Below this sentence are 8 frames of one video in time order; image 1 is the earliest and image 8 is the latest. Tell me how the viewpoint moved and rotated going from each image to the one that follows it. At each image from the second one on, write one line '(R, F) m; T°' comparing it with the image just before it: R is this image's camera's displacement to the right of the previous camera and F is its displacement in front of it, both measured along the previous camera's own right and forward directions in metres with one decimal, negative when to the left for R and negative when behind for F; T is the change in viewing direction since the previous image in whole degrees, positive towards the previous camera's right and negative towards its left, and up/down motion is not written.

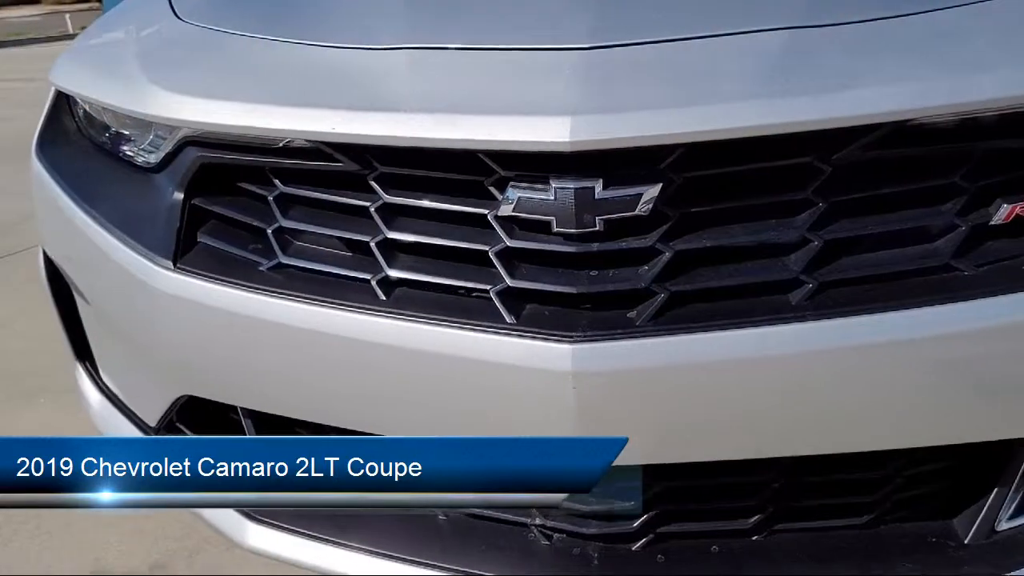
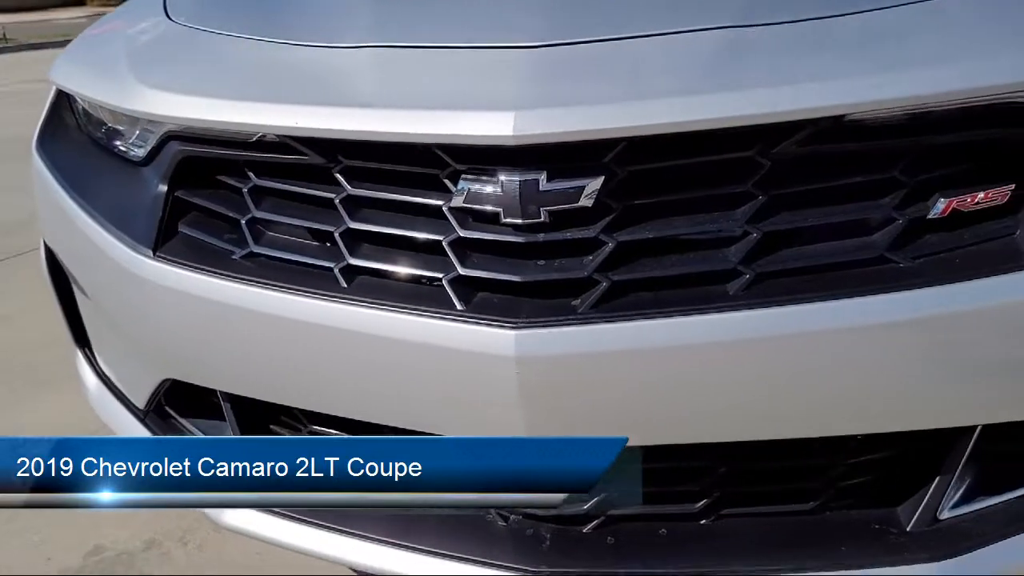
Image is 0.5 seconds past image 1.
(+0.1, 0.0) m; -2°
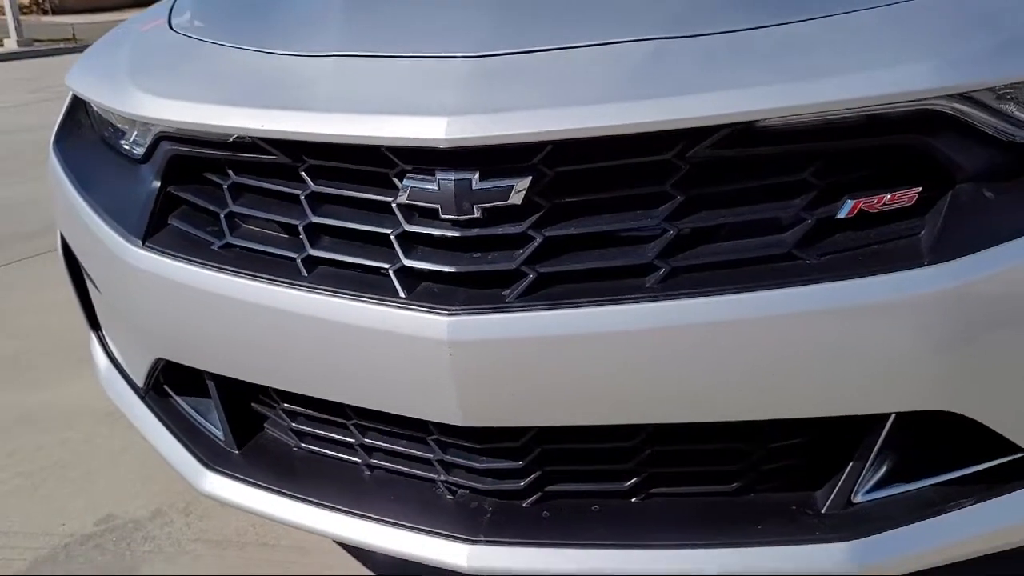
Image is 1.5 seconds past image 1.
(+0.2, -0.1) m; -4°
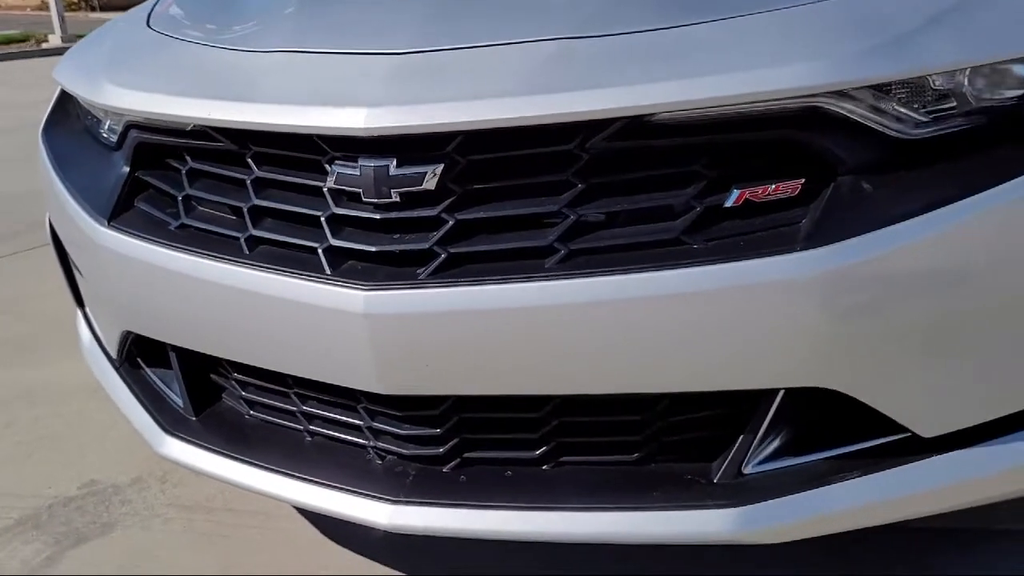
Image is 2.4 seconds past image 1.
(+0.2, -0.1) m; -2°
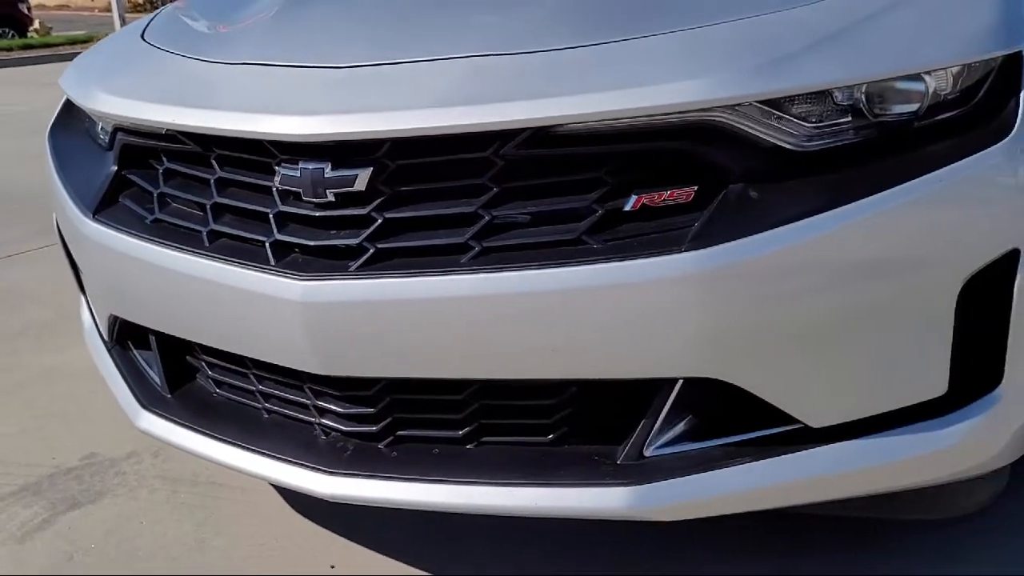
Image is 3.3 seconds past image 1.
(+0.2, -0.1) m; -3°
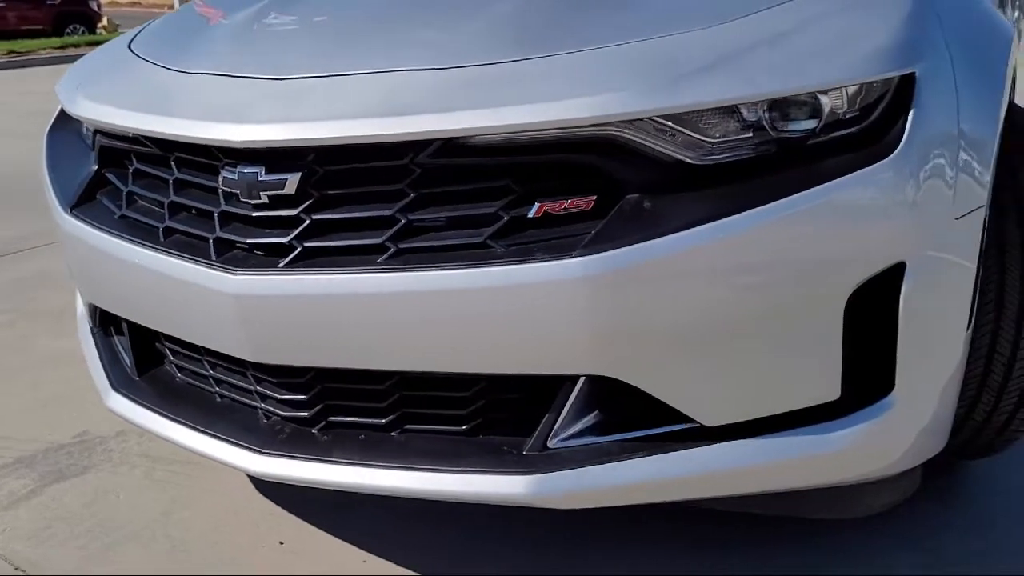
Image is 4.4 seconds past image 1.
(+0.2, -0.1) m; -3°
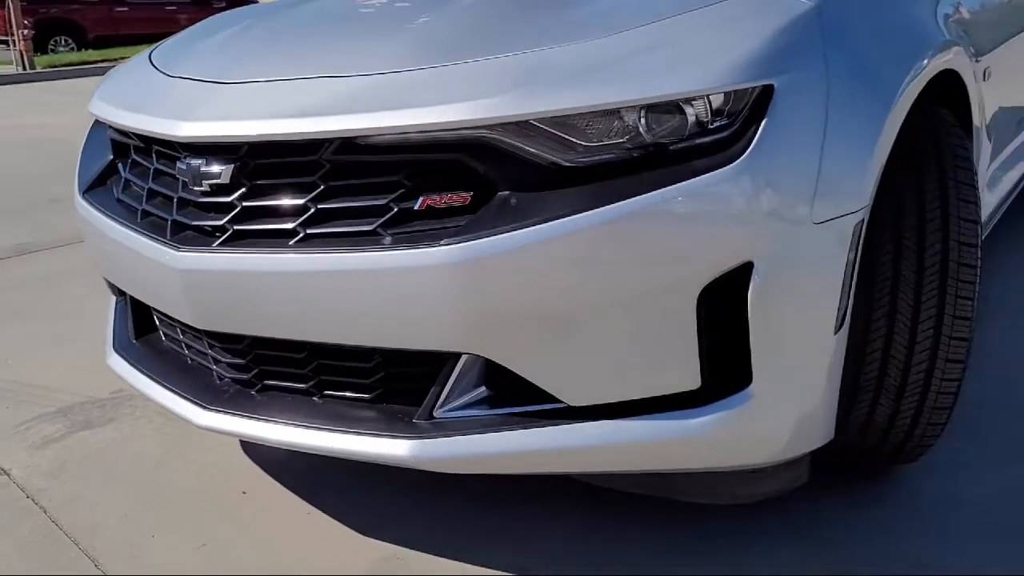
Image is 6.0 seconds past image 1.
(+0.5, -0.1) m; -9°
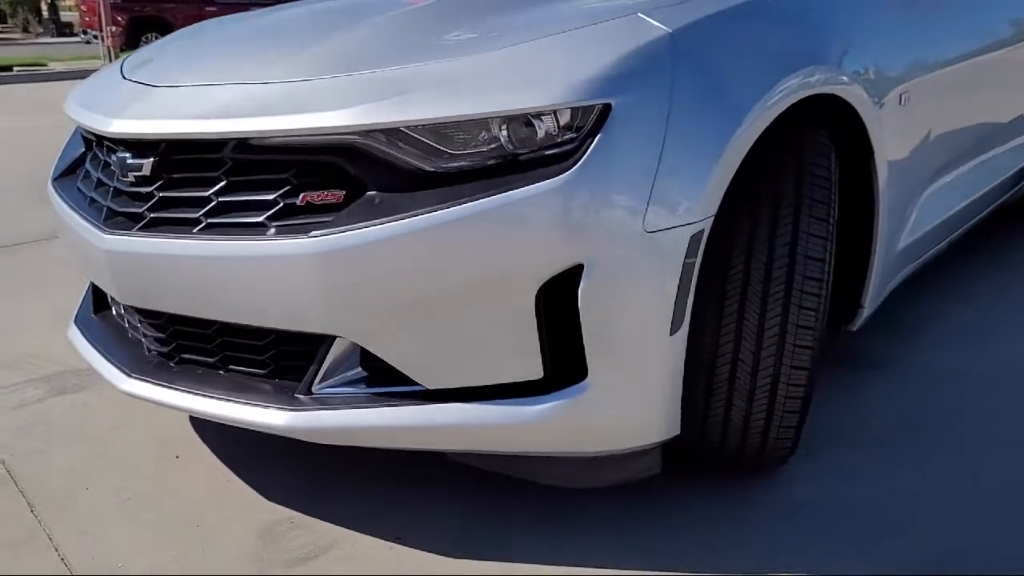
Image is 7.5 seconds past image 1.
(+0.4, -0.2) m; -5°
